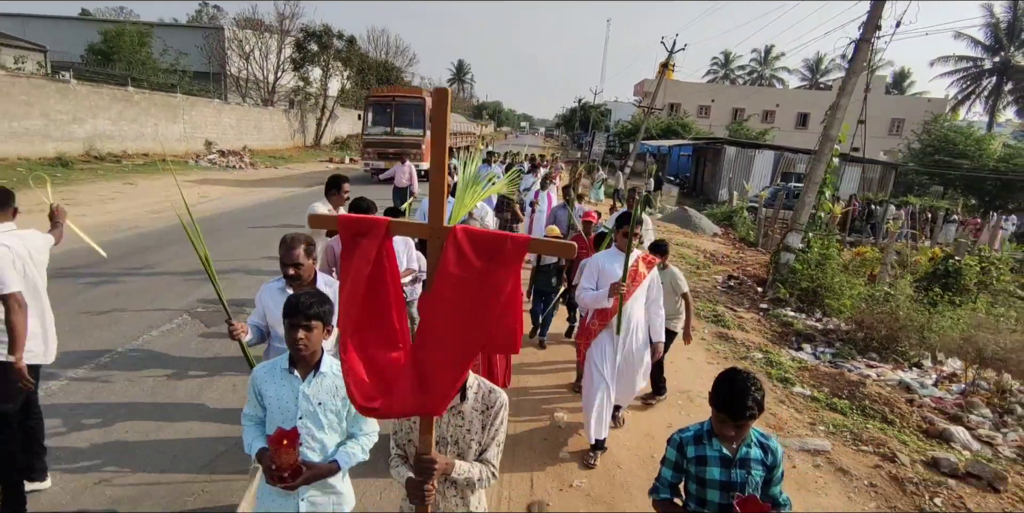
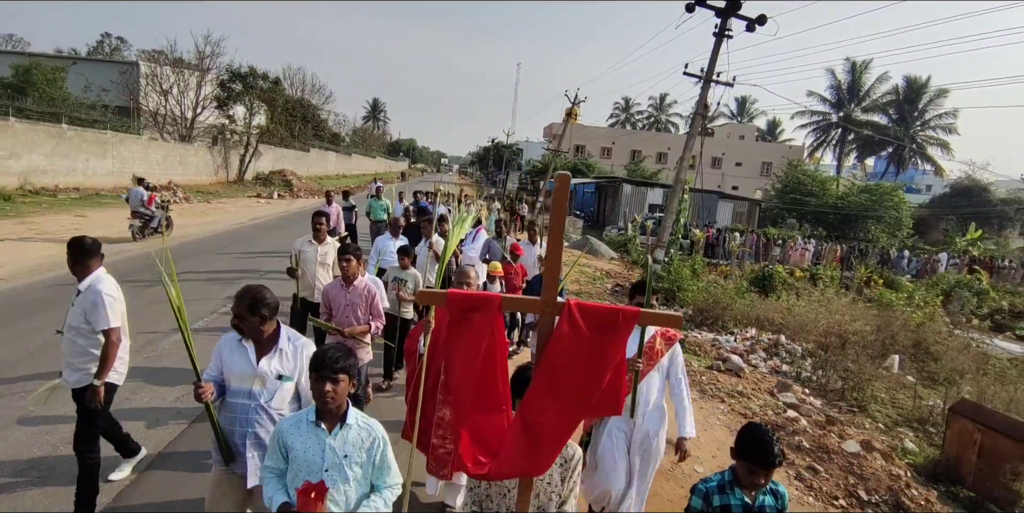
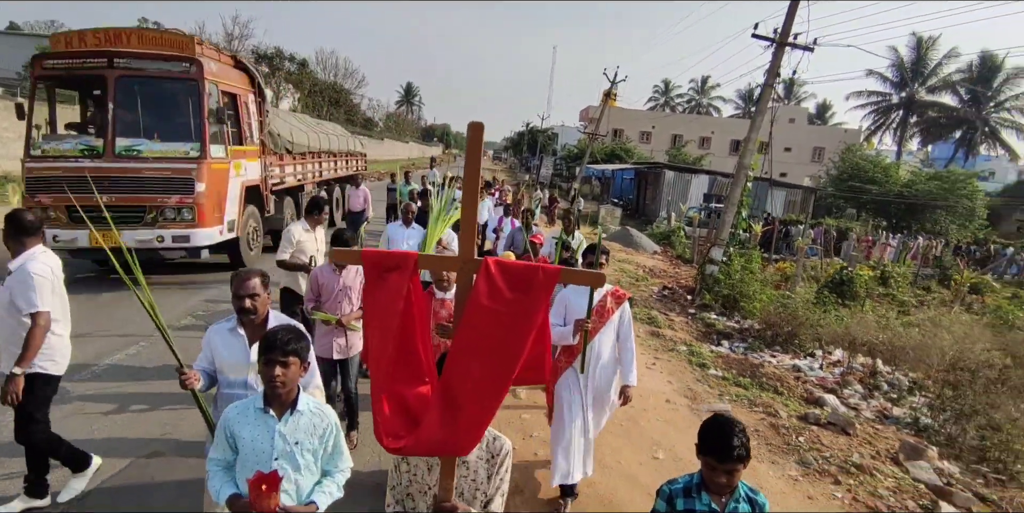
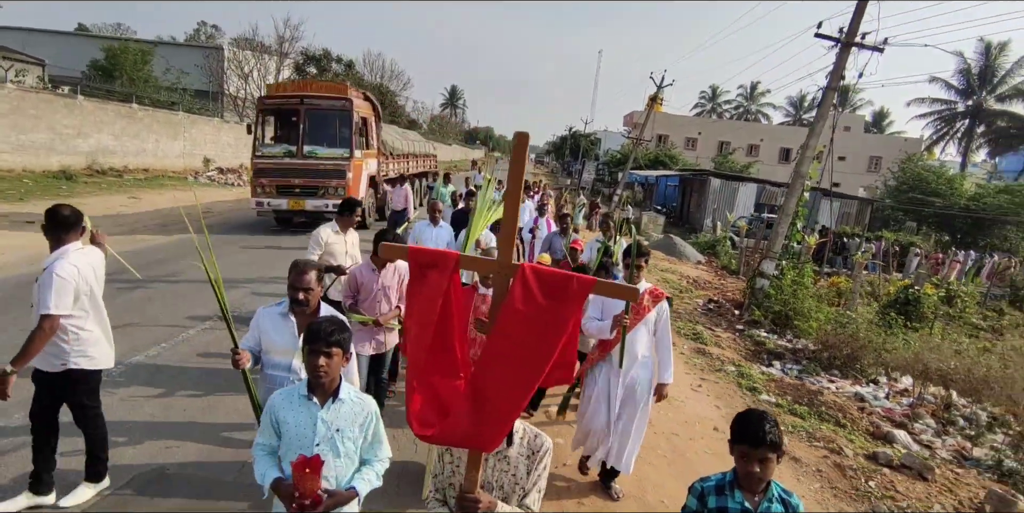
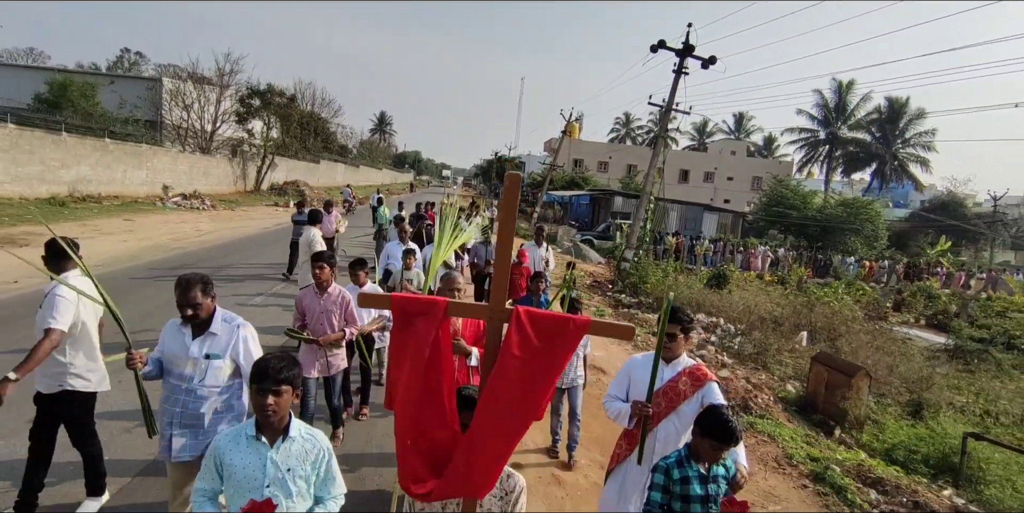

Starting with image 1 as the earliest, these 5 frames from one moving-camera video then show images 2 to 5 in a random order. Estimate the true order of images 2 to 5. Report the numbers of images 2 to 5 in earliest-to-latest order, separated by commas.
4, 3, 2, 5
